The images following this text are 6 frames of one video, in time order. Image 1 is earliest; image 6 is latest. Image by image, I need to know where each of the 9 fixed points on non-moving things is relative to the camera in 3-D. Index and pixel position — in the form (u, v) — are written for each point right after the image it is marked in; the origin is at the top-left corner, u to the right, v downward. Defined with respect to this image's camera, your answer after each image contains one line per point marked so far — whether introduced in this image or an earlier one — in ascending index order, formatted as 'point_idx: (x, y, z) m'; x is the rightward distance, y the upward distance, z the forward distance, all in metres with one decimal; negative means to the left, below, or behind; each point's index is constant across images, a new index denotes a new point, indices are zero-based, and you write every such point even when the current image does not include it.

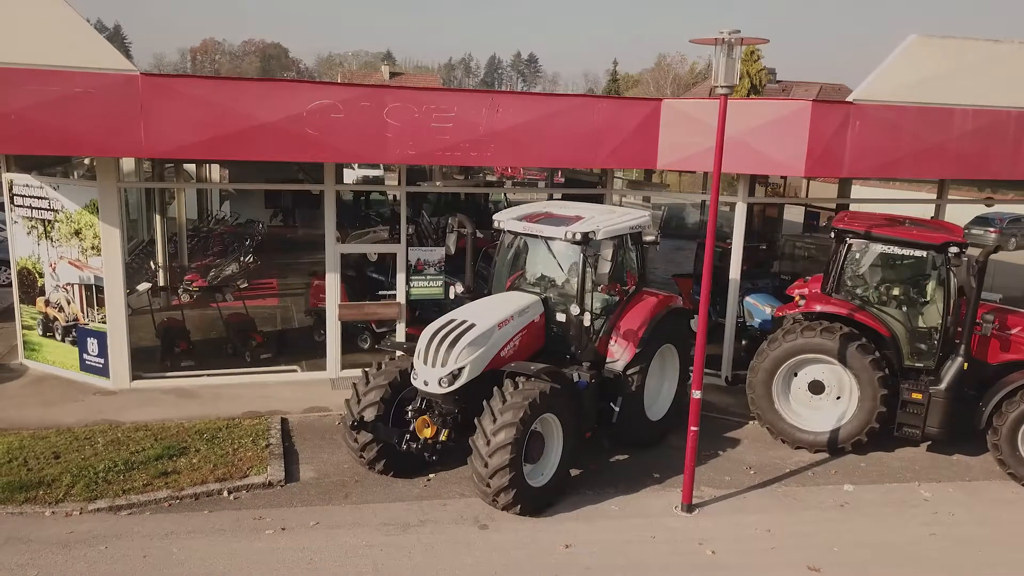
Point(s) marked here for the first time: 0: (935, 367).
0: (+4.4, -0.8, +7.6) m
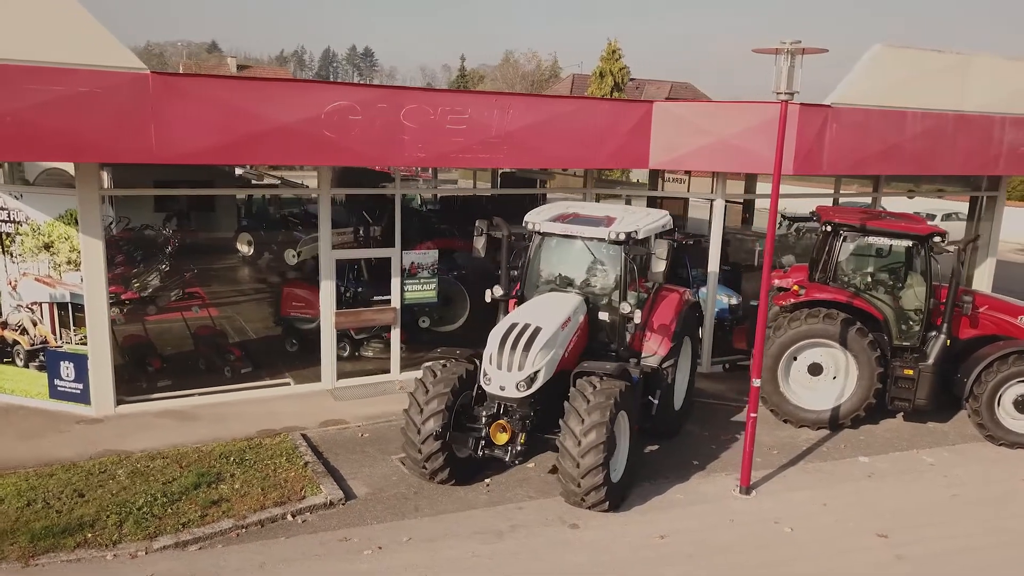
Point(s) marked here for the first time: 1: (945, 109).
0: (+4.7, -0.7, +8.5) m
1: (+6.0, +2.5, +10.2) m
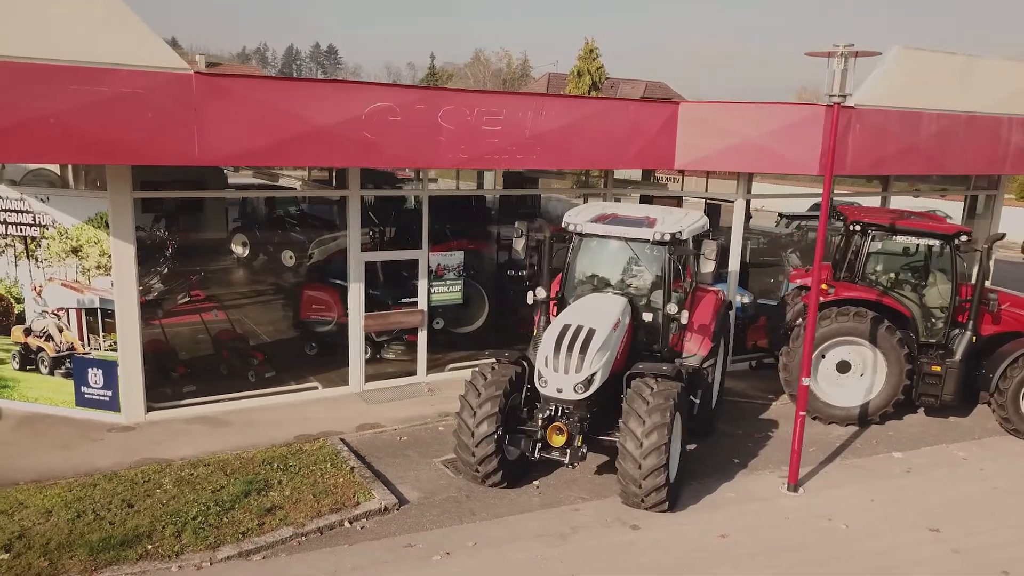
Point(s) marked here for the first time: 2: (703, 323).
0: (+5.1, -0.6, +8.7) m
1: (+6.3, +2.5, +10.4) m
2: (+2.0, -0.4, +7.9) m
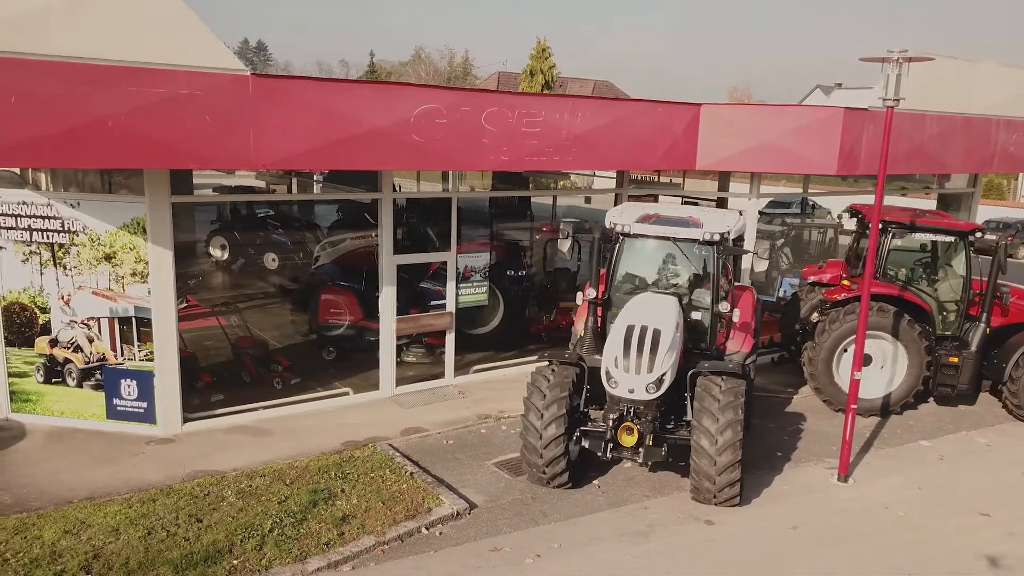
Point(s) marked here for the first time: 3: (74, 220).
0: (+5.5, -0.6, +9.1) m
1: (+6.5, +2.6, +10.9) m
2: (+2.5, -0.4, +8.1) m
3: (-4.4, +0.7, +7.4) m
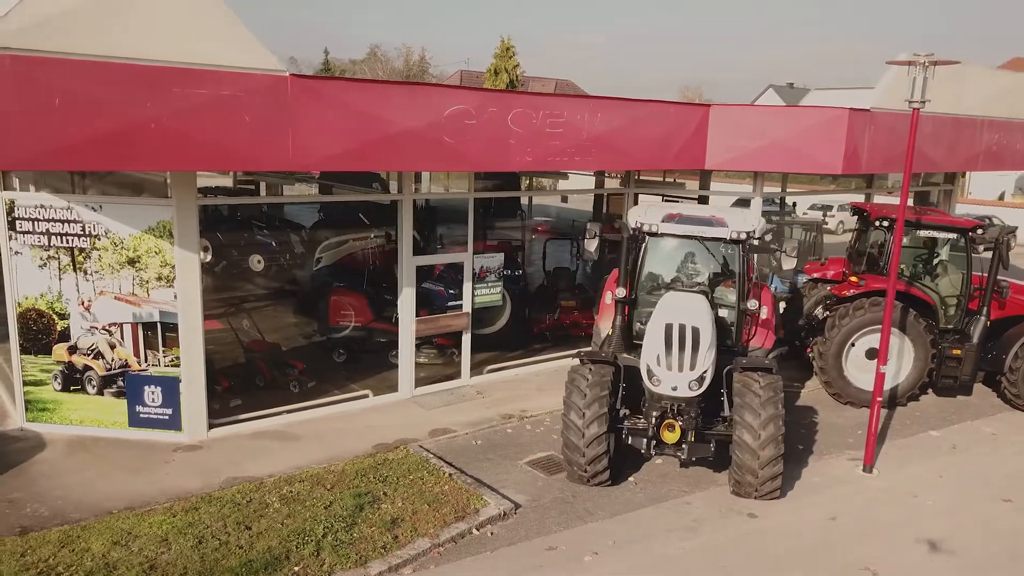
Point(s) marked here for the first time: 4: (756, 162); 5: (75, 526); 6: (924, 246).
0: (+5.7, -0.5, +9.4) m
1: (+6.6, +2.7, +11.3) m
2: (+2.8, -0.3, +8.3) m
3: (-4.0, +0.6, +7.2) m
4: (+3.3, +1.7, +10.0) m
5: (-3.4, -1.9, +5.8) m
6: (+5.3, +0.5, +9.5) m
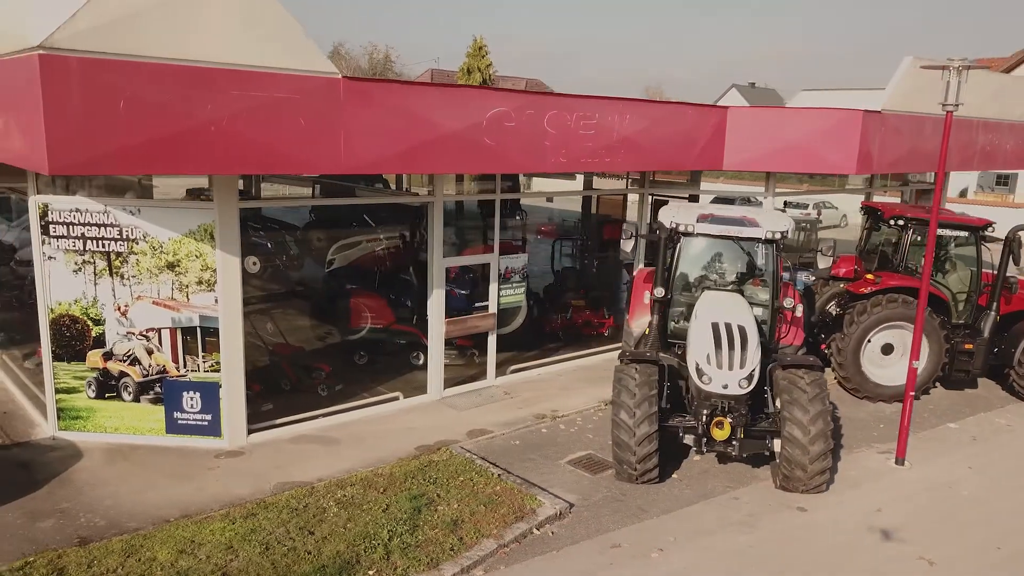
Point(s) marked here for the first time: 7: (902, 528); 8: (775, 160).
0: (+6.0, -0.5, +9.8) m
1: (+6.8, +2.7, +11.7) m
2: (+3.2, -0.3, +8.4) m
3: (-3.6, +0.6, +7.1) m
4: (+3.6, +1.7, +10.2) m
5: (-2.9, -1.9, +5.7) m
6: (+5.6, +0.6, +9.8) m
7: (+3.3, -2.0, +6.3) m
8: (+3.6, +1.7, +10.2) m
